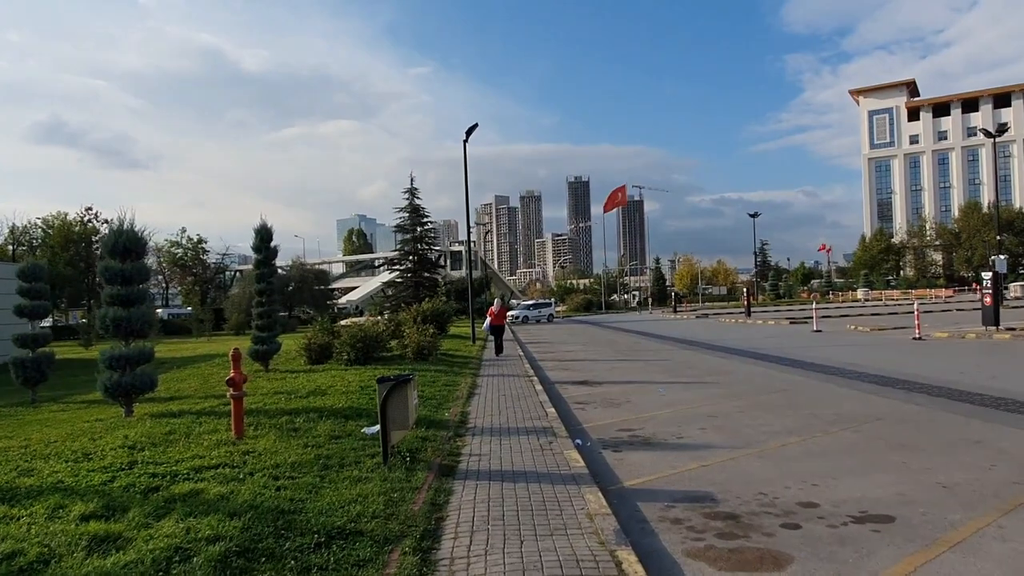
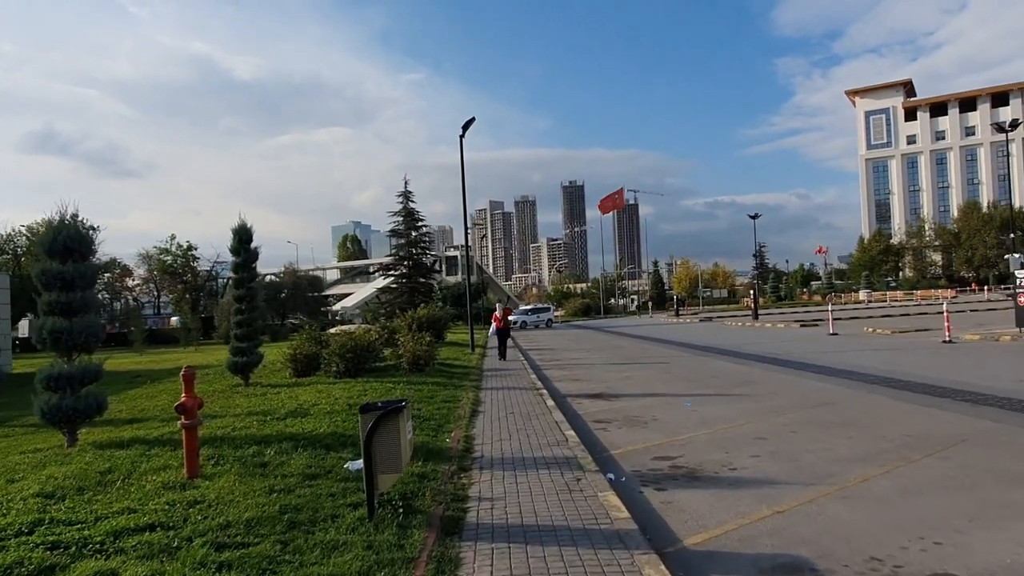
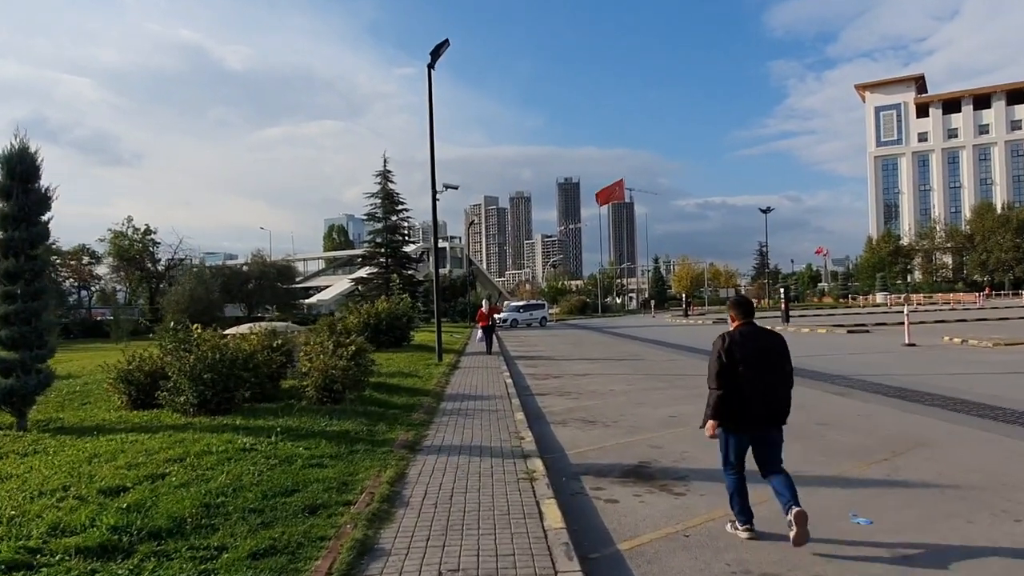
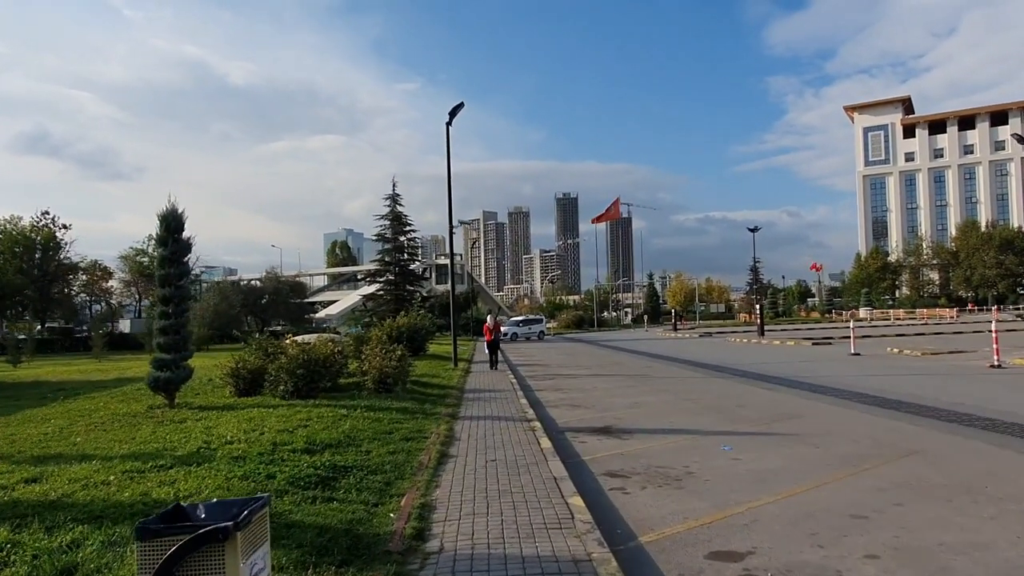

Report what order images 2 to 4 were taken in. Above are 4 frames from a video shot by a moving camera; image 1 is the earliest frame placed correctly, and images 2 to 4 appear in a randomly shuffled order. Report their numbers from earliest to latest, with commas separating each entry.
2, 4, 3
